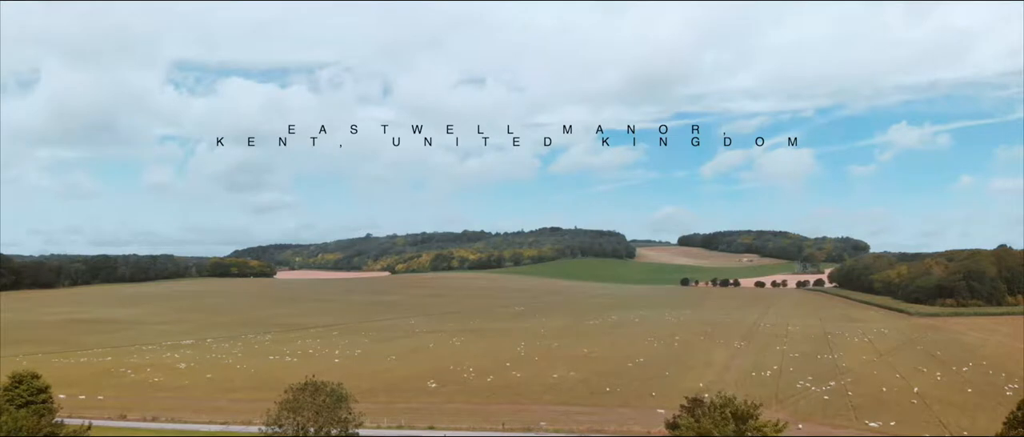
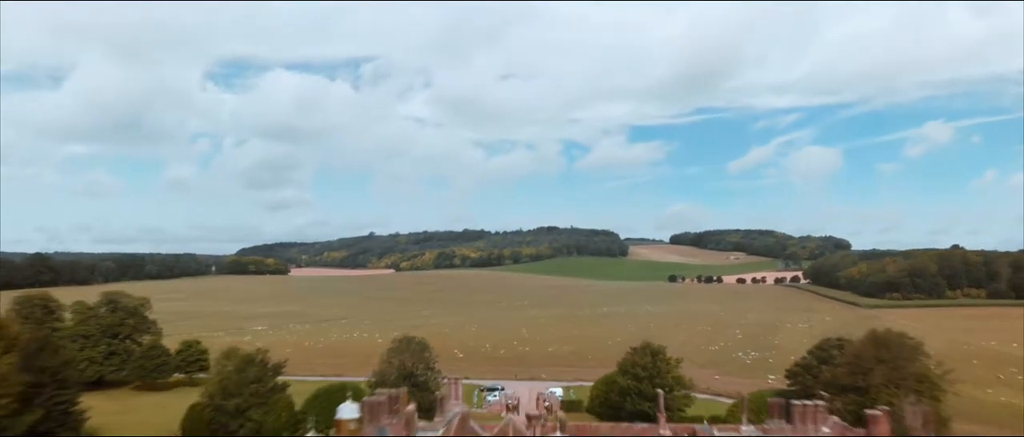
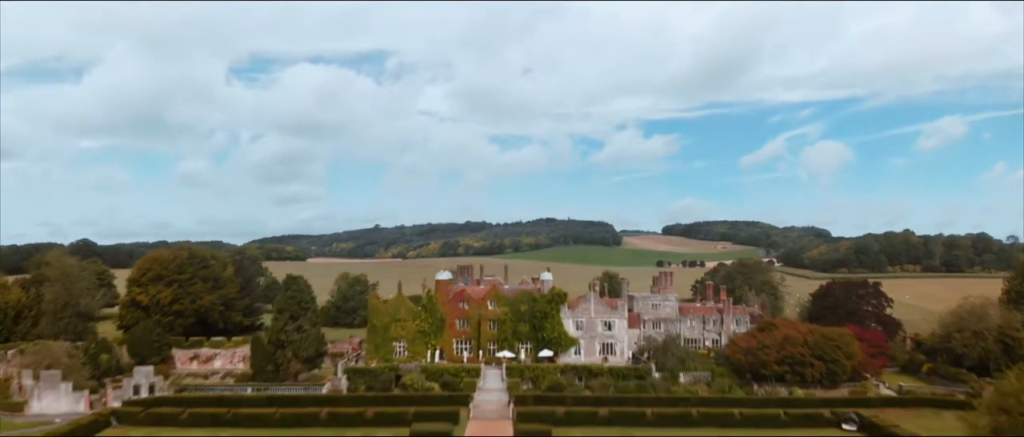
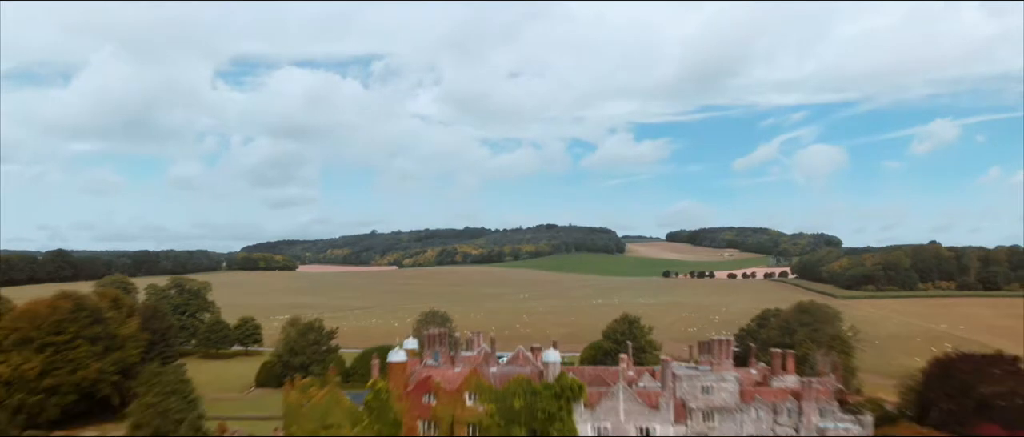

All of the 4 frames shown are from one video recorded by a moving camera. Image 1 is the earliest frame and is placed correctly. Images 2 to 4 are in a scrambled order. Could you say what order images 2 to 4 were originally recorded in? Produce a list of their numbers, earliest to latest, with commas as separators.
2, 4, 3
